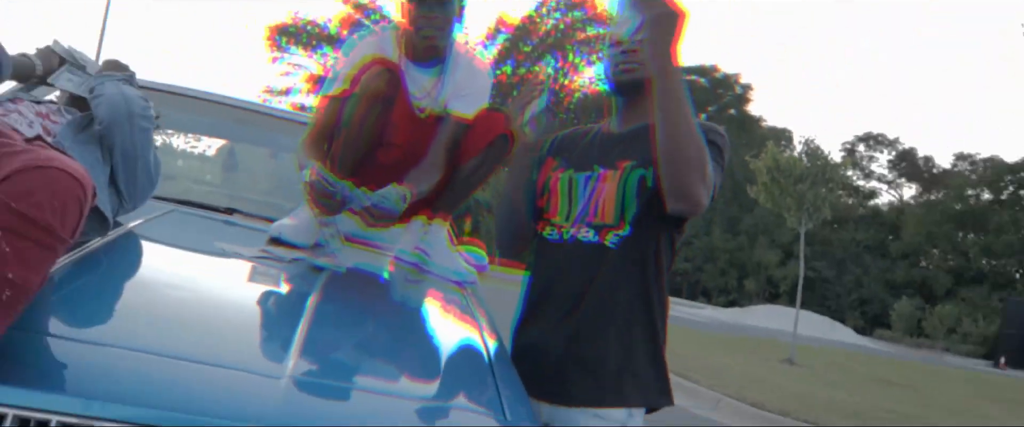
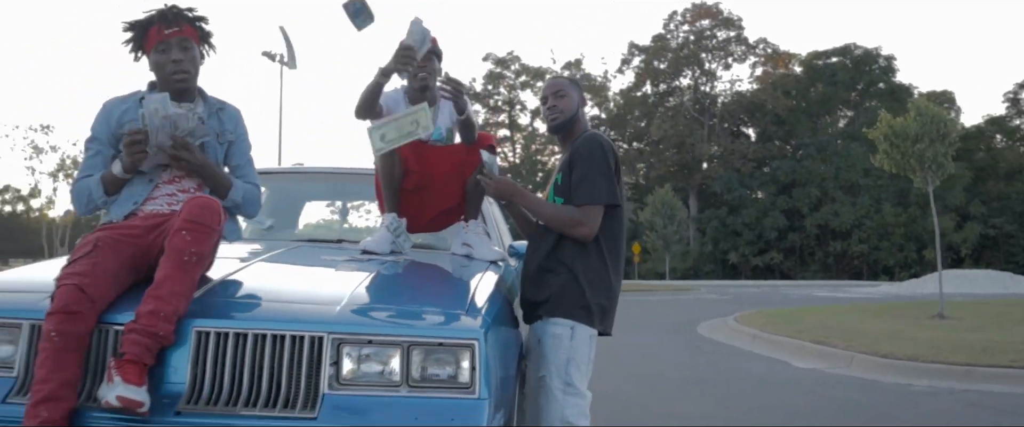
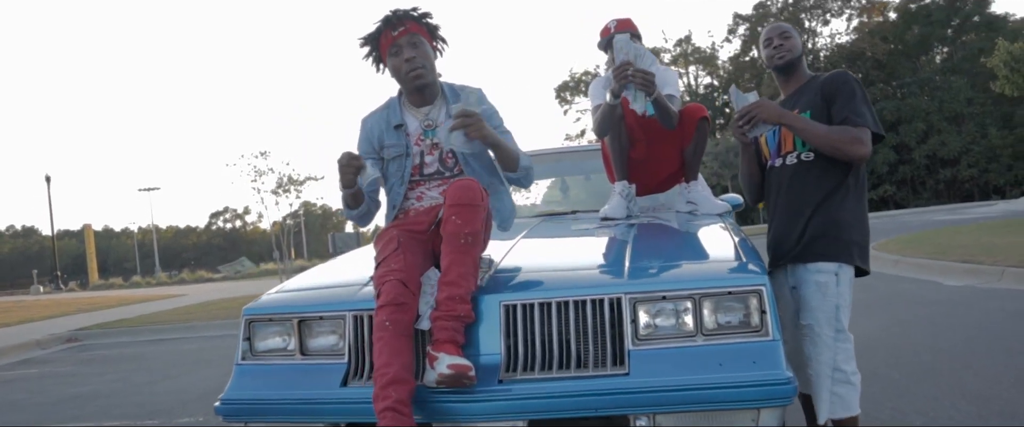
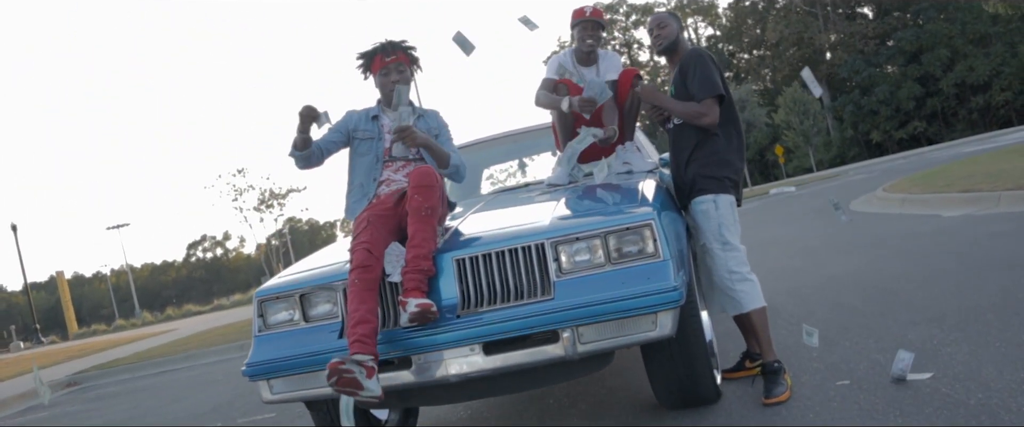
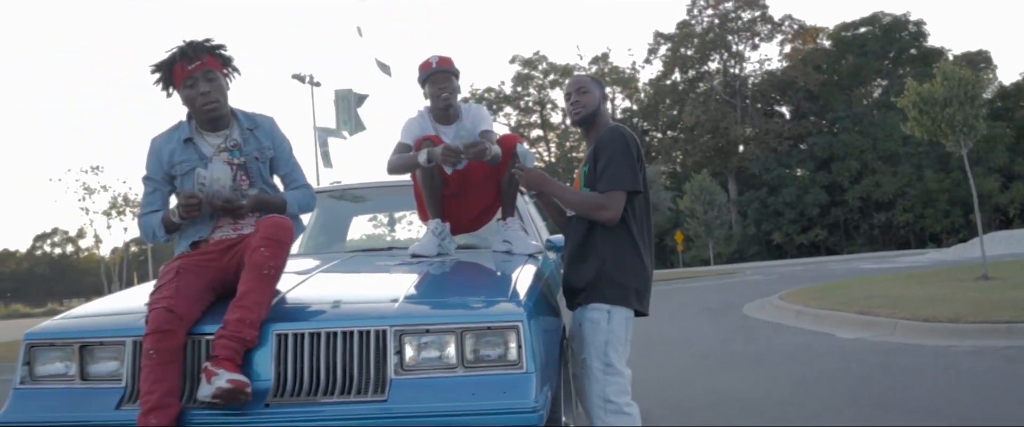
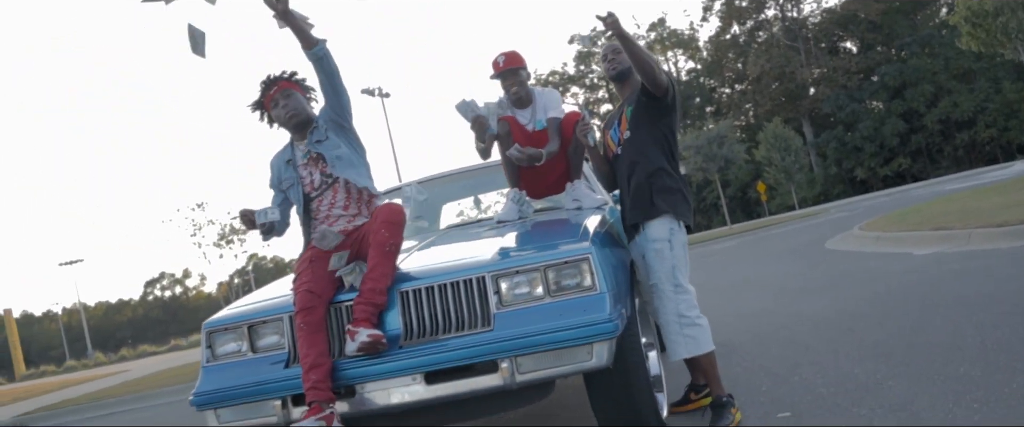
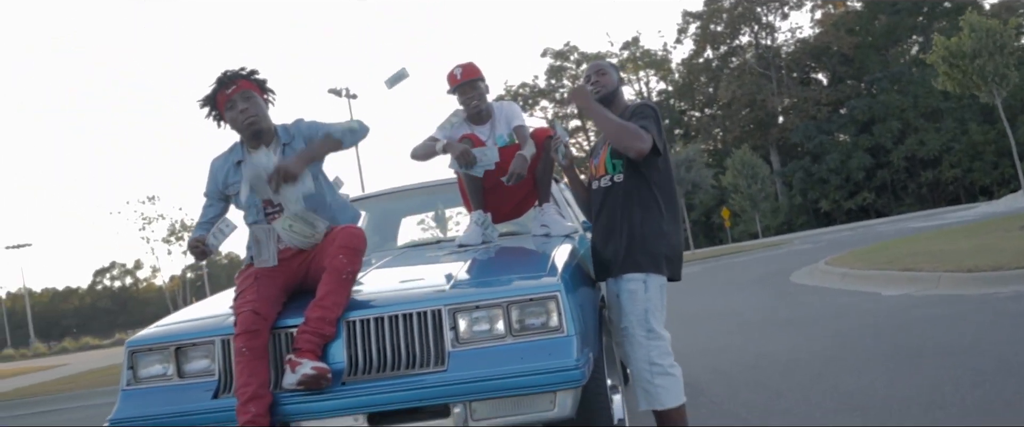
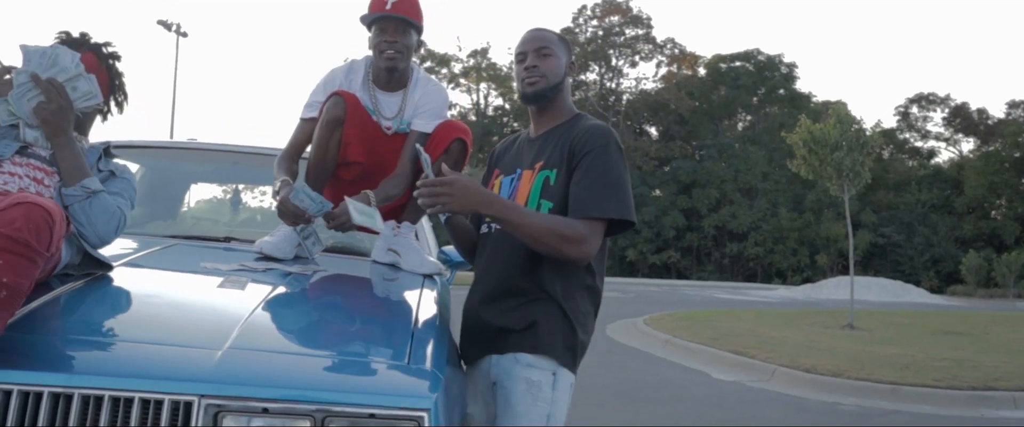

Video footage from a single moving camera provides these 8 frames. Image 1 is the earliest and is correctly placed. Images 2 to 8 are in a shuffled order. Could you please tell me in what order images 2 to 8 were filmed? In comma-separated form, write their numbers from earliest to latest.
8, 2, 5, 7, 6, 4, 3
